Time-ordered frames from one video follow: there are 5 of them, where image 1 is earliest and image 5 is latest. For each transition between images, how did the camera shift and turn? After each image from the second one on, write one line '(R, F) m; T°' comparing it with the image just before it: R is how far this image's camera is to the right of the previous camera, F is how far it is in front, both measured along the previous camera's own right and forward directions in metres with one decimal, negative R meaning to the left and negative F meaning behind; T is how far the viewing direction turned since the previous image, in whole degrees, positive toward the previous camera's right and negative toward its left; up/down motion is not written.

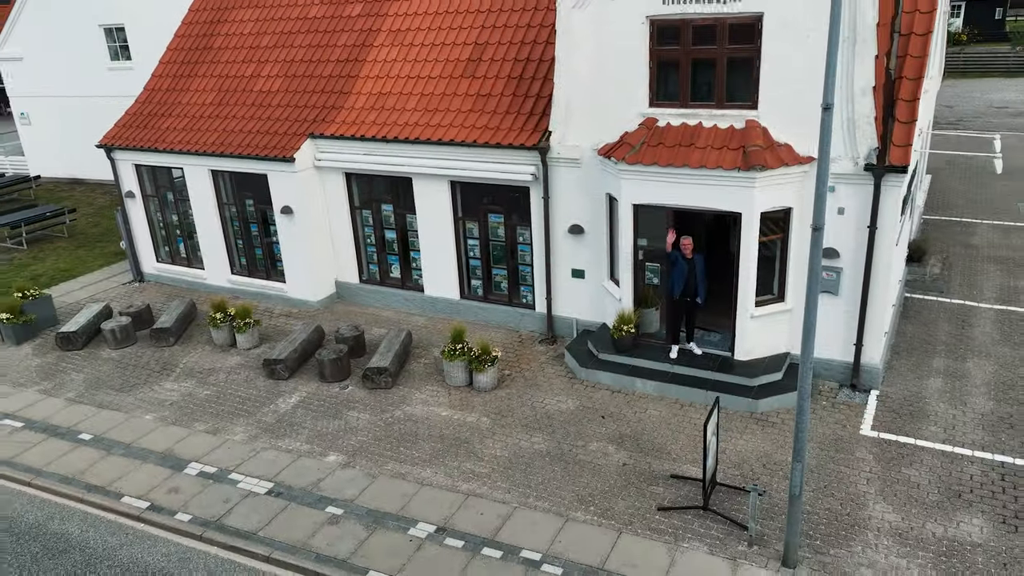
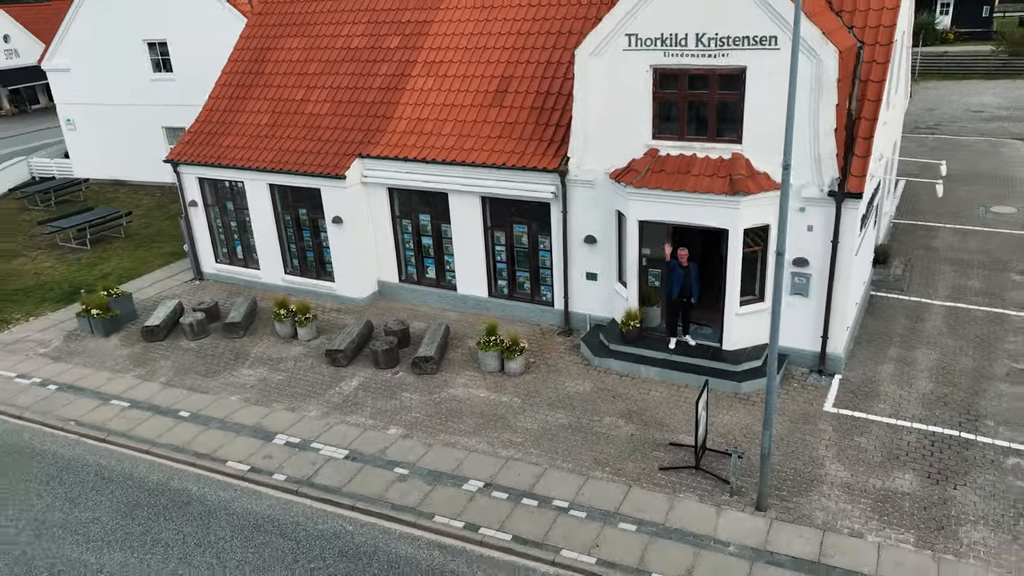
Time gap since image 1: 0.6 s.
(-0.5, -2.2) m; 0°
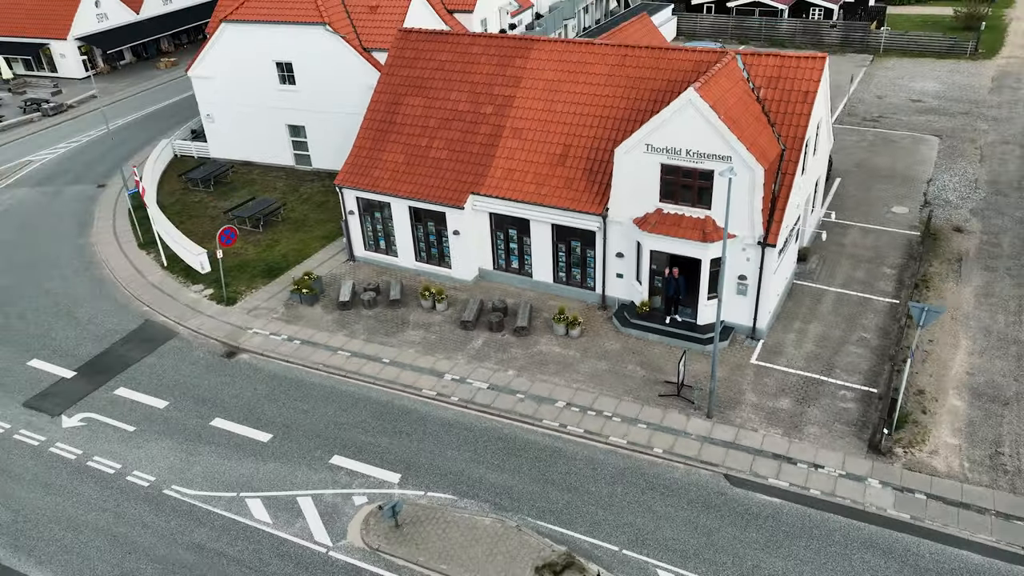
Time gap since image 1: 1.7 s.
(-1.8, -9.3) m; 0°
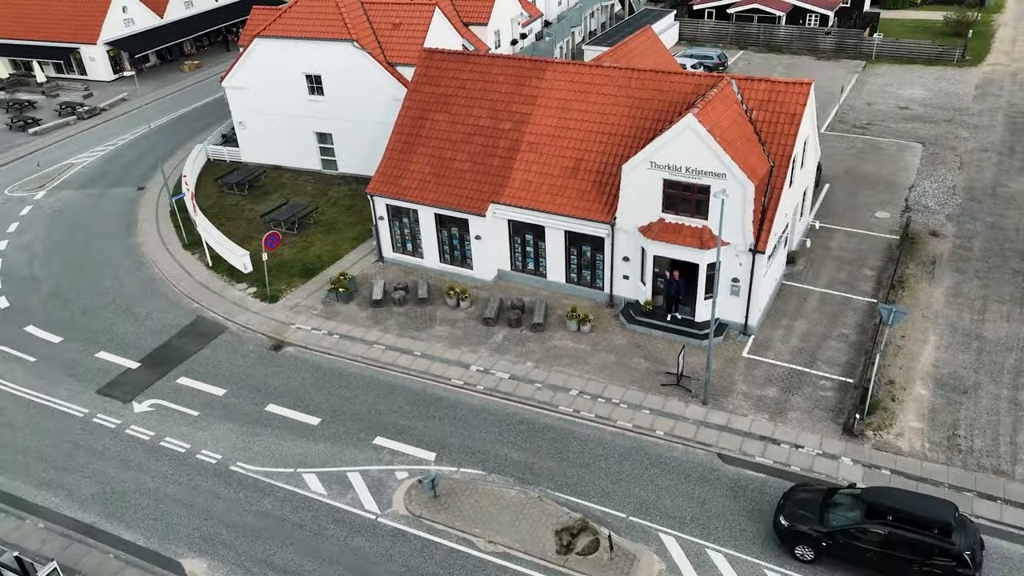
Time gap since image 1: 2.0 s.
(-0.5, -2.8) m; 0°
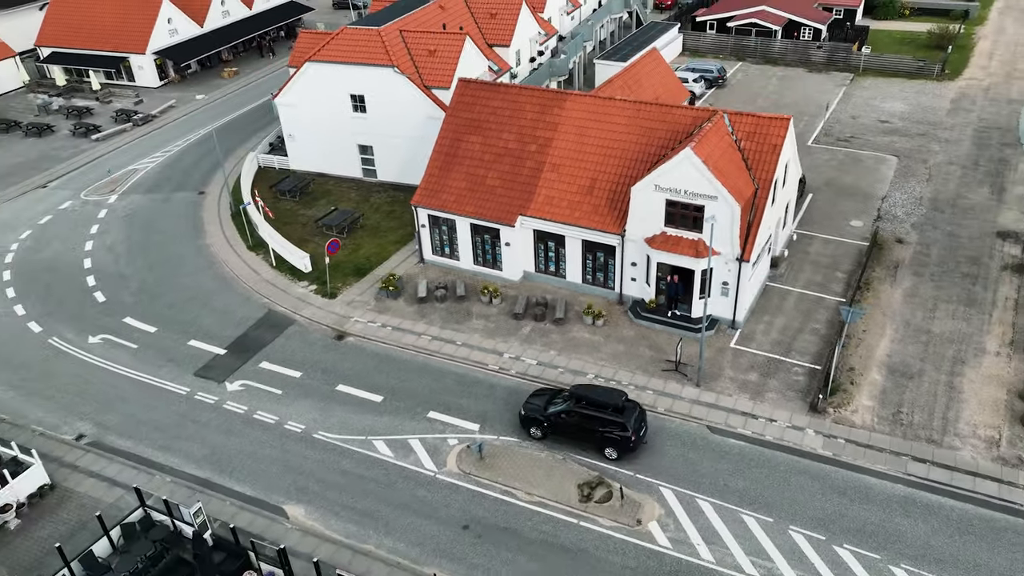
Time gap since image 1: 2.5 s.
(-0.9, -5.0) m; 0°
